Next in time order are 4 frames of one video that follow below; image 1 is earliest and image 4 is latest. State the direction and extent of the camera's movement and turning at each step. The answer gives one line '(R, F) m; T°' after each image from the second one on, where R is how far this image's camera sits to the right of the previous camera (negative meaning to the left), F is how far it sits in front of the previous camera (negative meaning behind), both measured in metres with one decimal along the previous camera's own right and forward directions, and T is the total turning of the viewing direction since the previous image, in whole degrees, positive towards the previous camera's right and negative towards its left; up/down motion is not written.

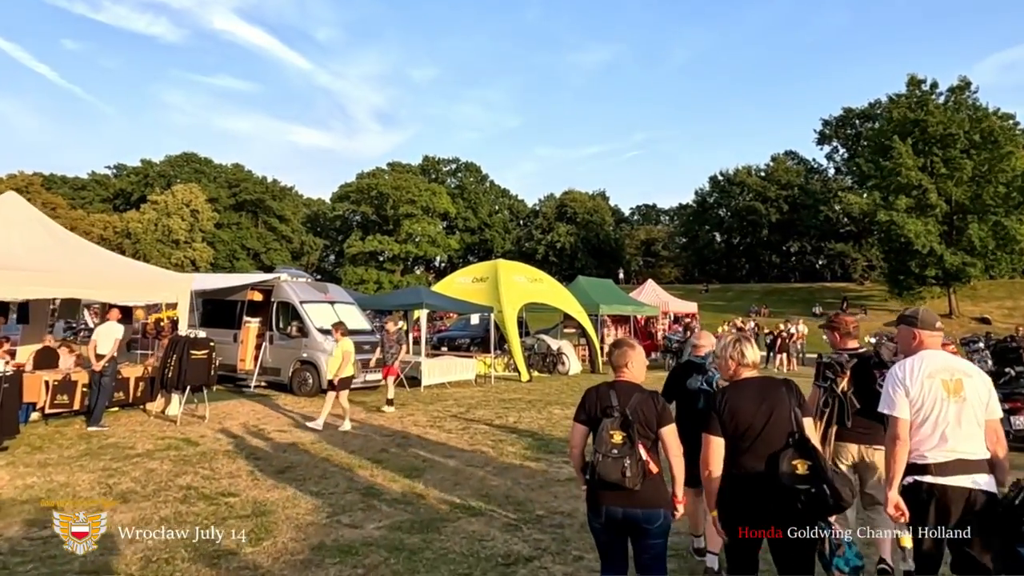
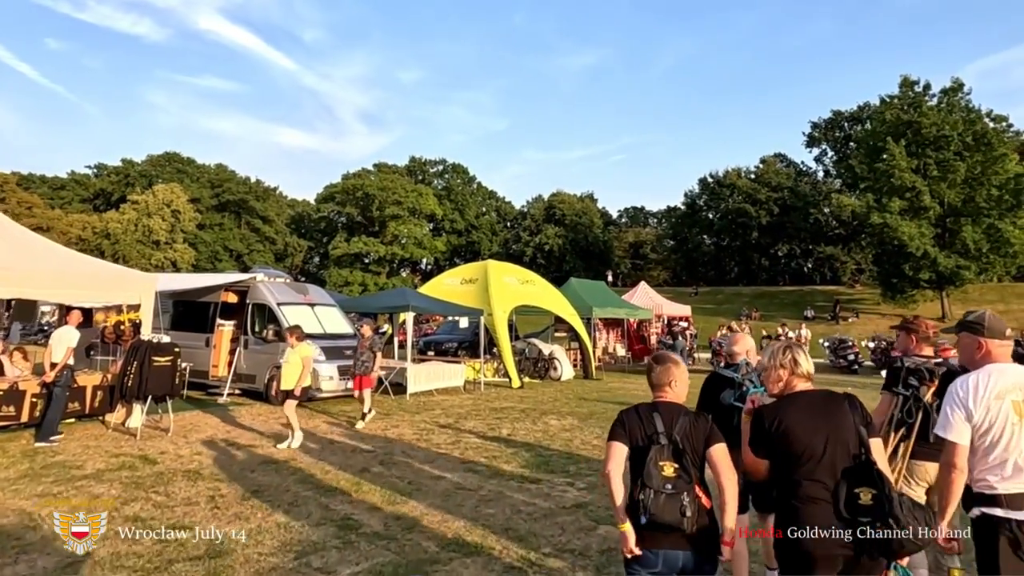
(-0.1, +0.8) m; +1°
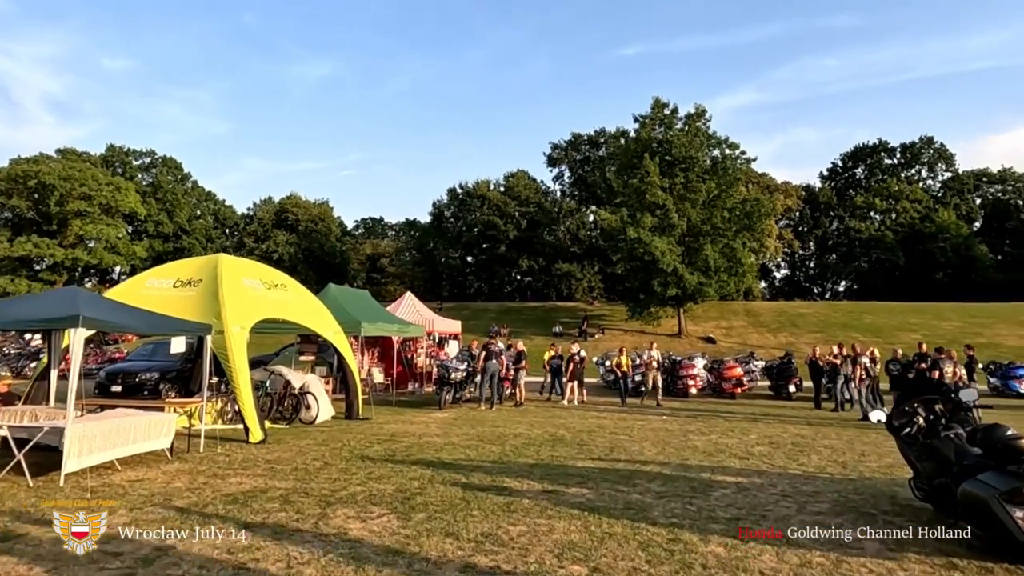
(-0.4, +4.9) m; +21°
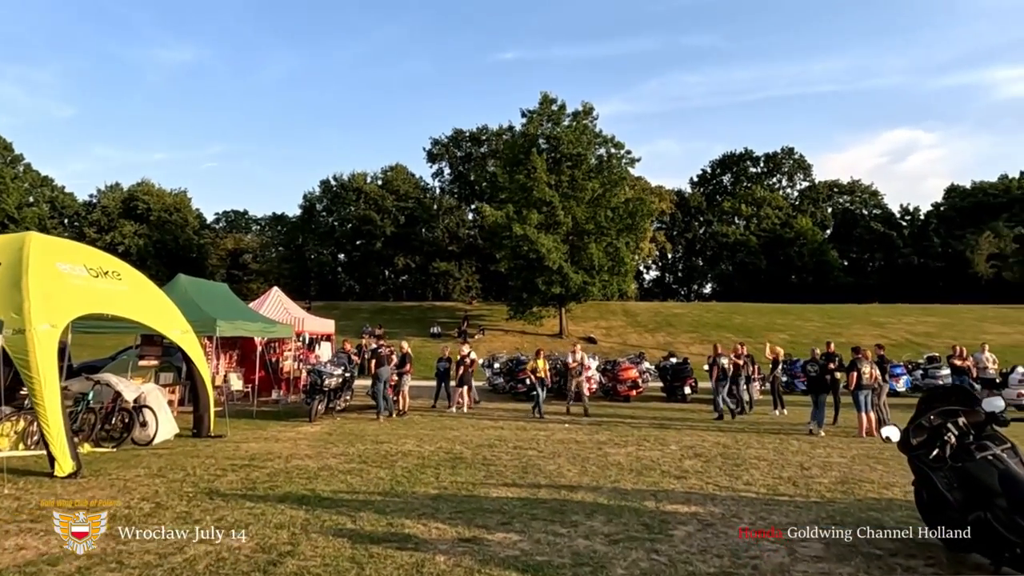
(-0.3, +1.9) m; +10°
